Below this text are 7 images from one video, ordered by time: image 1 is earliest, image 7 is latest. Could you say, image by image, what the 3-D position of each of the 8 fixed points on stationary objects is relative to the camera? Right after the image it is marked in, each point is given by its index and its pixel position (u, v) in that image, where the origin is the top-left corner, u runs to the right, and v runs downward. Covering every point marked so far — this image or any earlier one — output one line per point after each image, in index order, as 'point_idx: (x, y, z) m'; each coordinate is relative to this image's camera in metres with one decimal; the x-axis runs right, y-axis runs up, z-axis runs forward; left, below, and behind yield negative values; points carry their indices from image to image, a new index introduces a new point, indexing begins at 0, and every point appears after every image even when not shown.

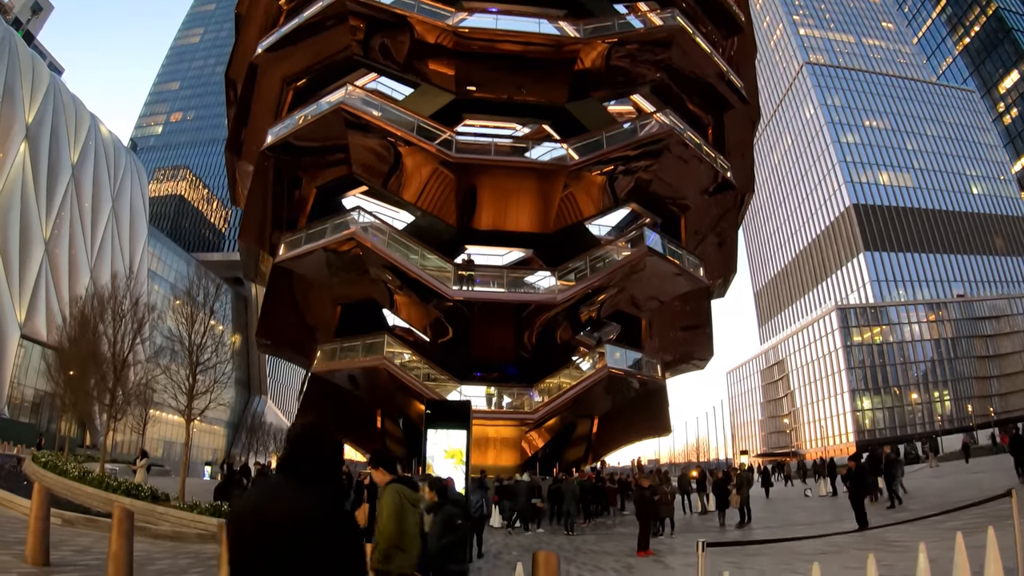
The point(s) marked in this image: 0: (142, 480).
0: (-10.9, -6.1, +18.0) m
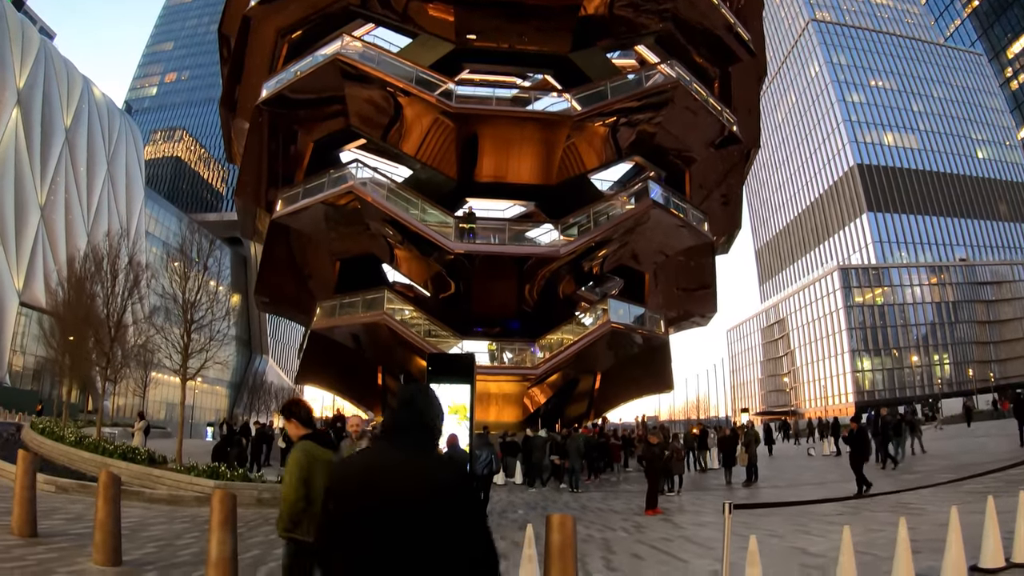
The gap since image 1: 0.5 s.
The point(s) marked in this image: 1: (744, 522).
0: (-10.9, -4.7, +17.7) m
1: (+3.8, -3.8, +9.8) m
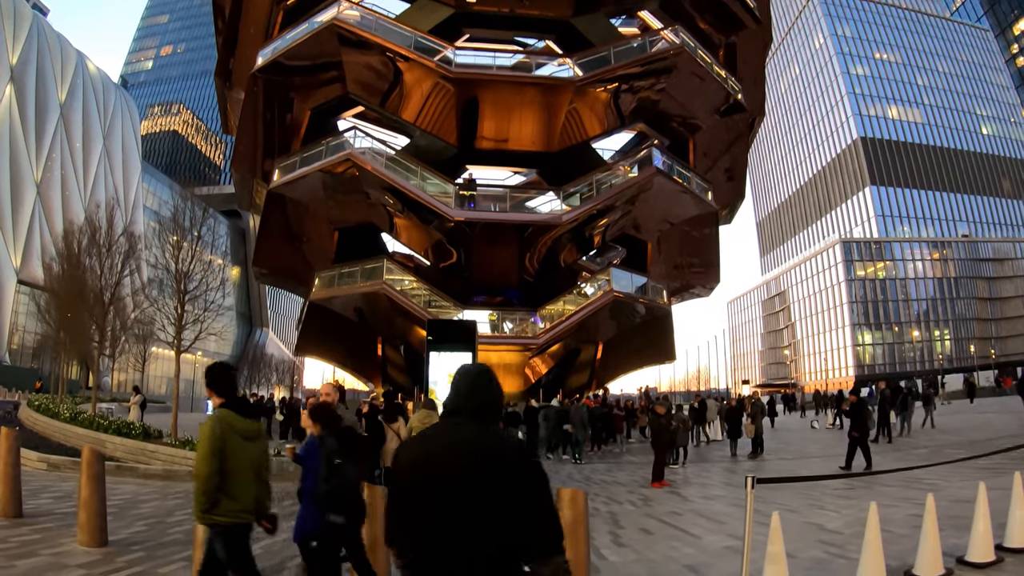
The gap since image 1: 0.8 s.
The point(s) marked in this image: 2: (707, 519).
0: (-10.8, -3.7, +17.5) m
1: (+3.8, -3.3, +9.6) m
2: (+2.5, -2.9, +7.8) m
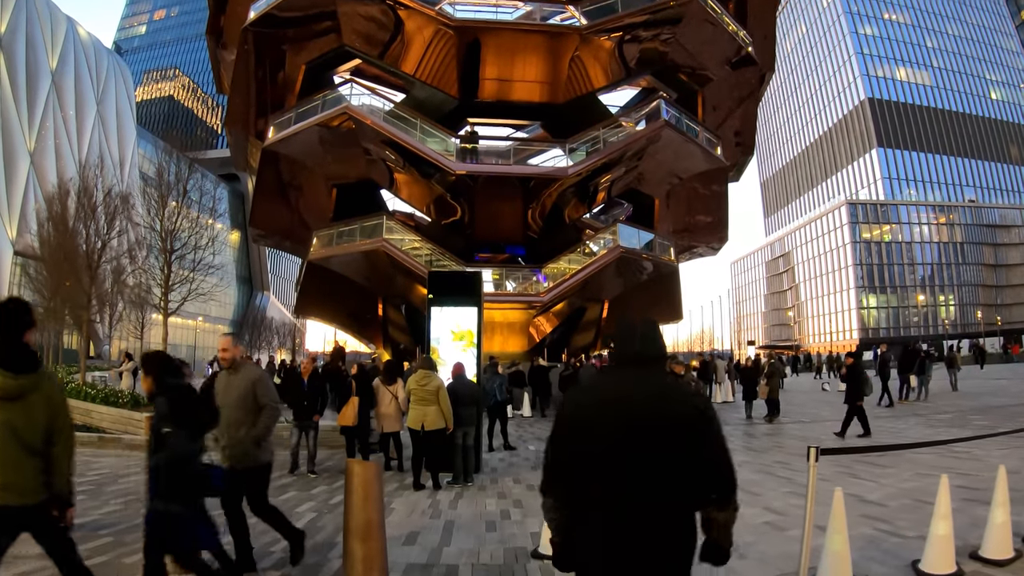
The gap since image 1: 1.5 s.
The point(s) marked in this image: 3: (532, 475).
0: (-10.7, -2.6, +16.9) m
1: (+3.9, -2.5, +8.9) m
2: (+2.6, -2.3, +7.1) m
3: (+0.2, -2.2, +7.1) m
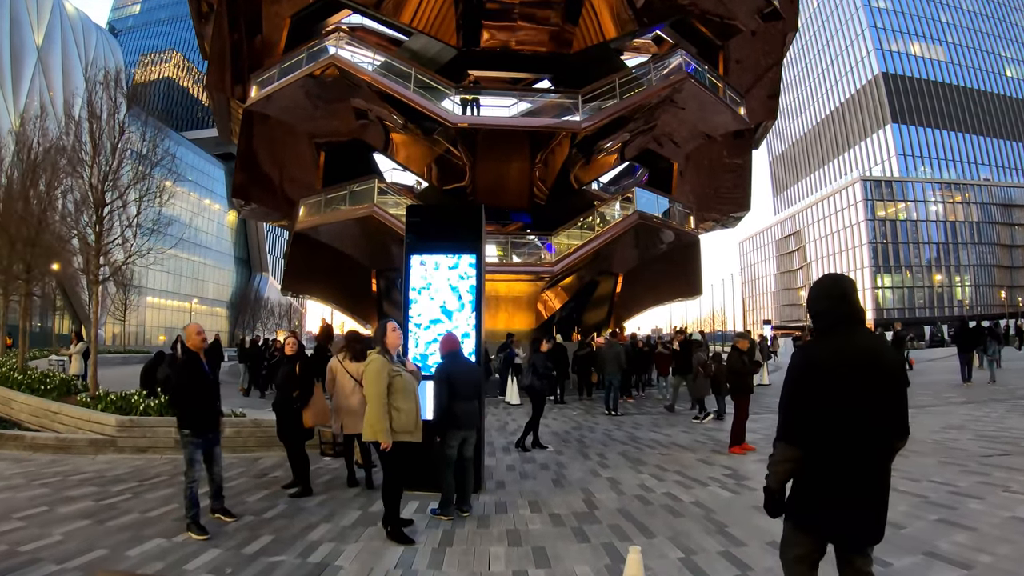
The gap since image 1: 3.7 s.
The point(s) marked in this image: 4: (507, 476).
0: (-10.5, -1.8, +14.7) m
1: (+4.1, -2.0, +6.7) m
2: (+2.7, -1.8, +4.9) m
3: (+0.4, -1.7, +4.9) m
4: (0.0, -1.8, +5.7) m
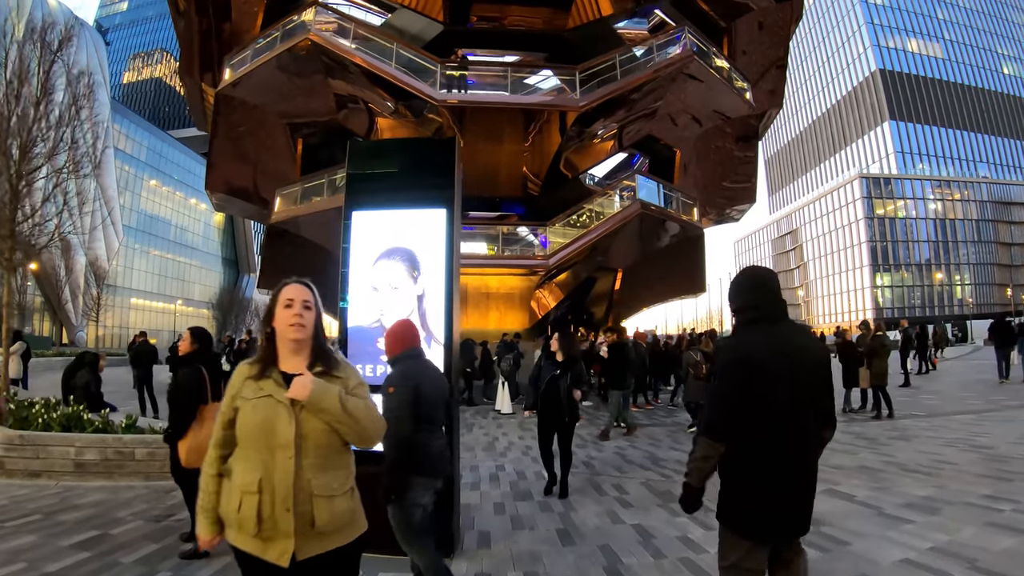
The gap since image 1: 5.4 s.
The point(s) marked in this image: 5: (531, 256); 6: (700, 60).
0: (-10.7, -1.7, +13.0) m
1: (+4.0, -1.8, +5.2) m
2: (+2.7, -1.6, +3.4) m
3: (+0.3, -1.5, +3.3) m
4: (-0.1, -1.6, +4.2) m
5: (+0.6, +0.9, +18.2) m
6: (+5.9, +7.0, +18.4) m
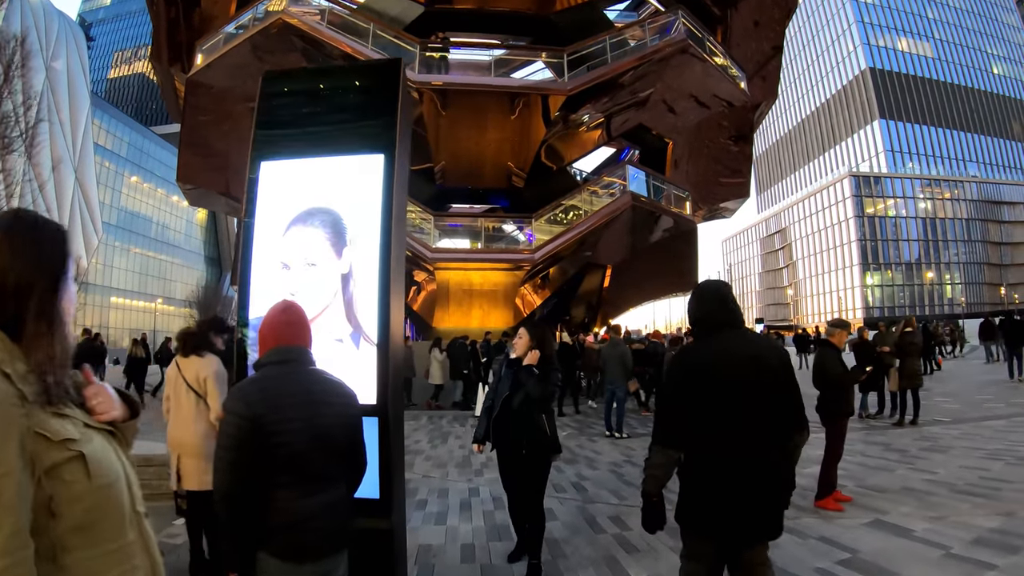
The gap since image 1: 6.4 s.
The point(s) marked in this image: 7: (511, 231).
0: (-11.0, -1.6, +11.9) m
1: (+3.8, -1.7, +4.3) m
2: (+2.5, -1.5, +2.5) m
3: (+0.2, -1.4, +2.4) m
4: (-0.3, -1.5, +3.2) m
5: (+0.2, +1.0, +17.3) m
6: (+5.5, +7.1, +17.5) m
7: (0.0, +1.7, +17.5) m
